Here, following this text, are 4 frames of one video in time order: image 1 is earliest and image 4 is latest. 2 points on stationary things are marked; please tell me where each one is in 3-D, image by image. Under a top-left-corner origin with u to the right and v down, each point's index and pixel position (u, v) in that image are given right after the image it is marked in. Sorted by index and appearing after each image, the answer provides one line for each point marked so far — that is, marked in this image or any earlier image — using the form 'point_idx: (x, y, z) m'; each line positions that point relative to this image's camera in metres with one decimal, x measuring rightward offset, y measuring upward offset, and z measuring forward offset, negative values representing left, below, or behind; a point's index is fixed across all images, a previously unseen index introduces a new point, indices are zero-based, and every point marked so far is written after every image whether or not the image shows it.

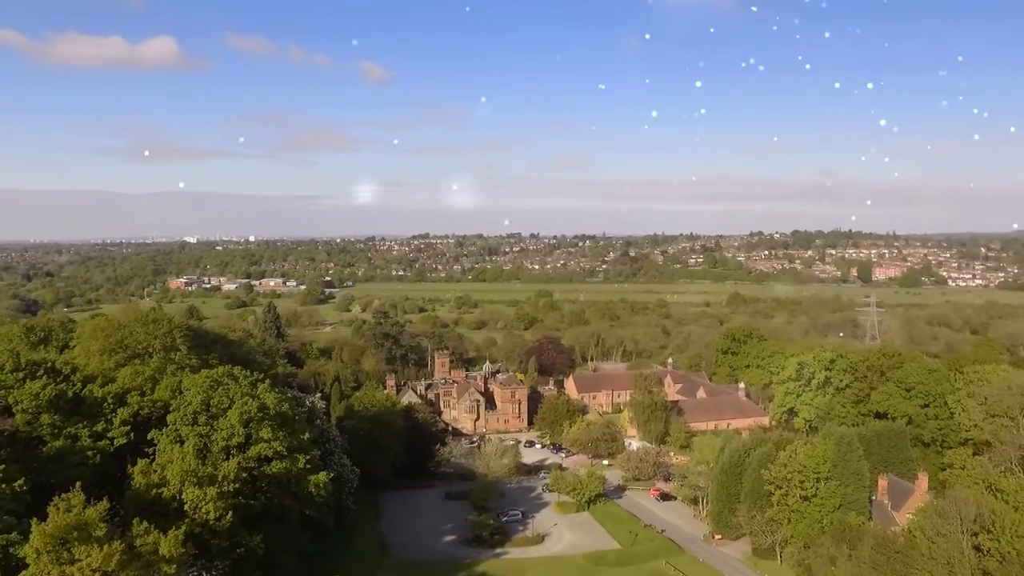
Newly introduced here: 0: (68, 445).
0: (-9.6, -3.4, +14.4) m
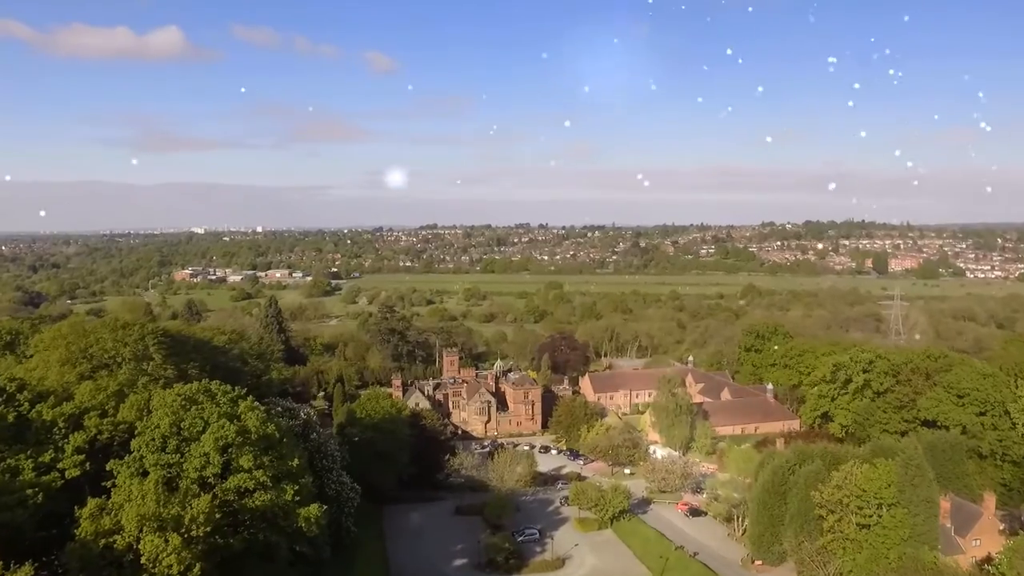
0: (-9.1, -3.5, +12.0) m
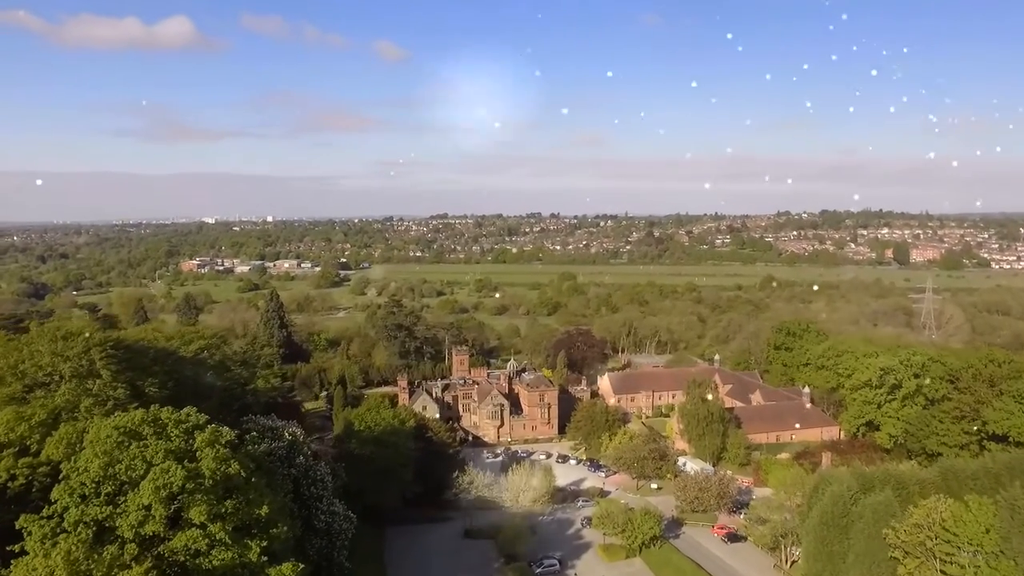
0: (-8.7, -3.6, +9.0) m
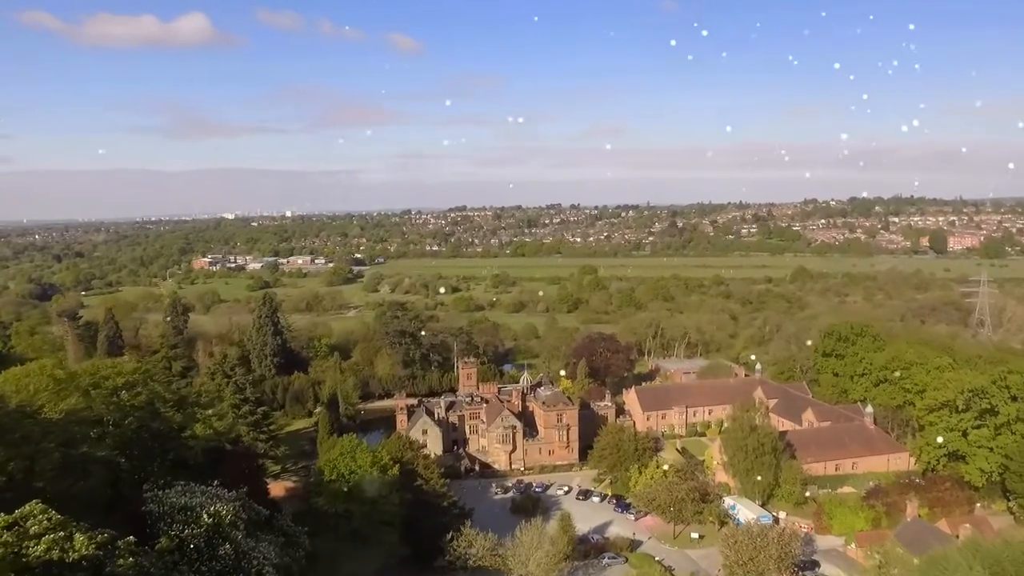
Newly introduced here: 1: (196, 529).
0: (-9.0, -4.3, +4.2) m
1: (-6.4, -4.9, +13.9) m
